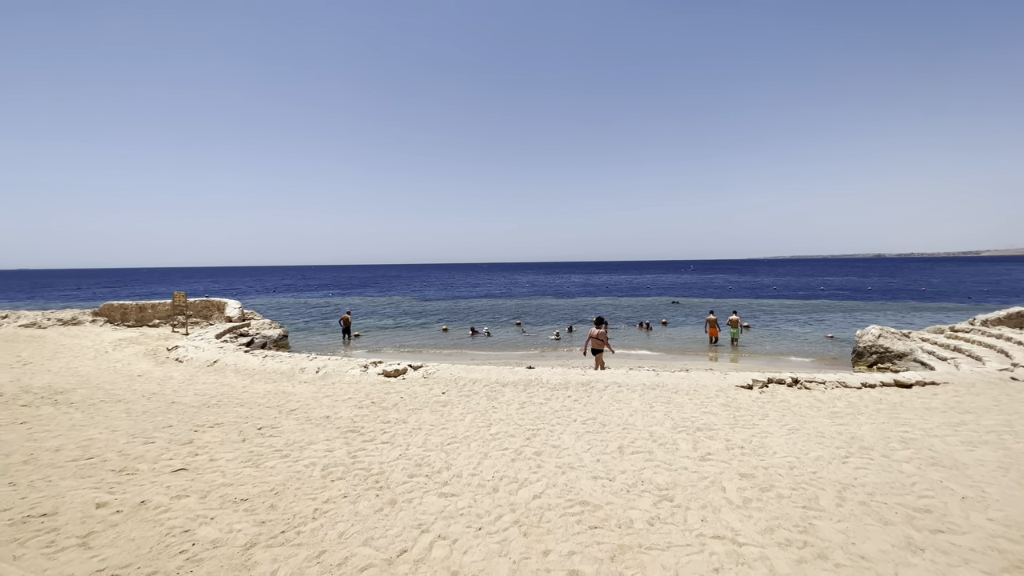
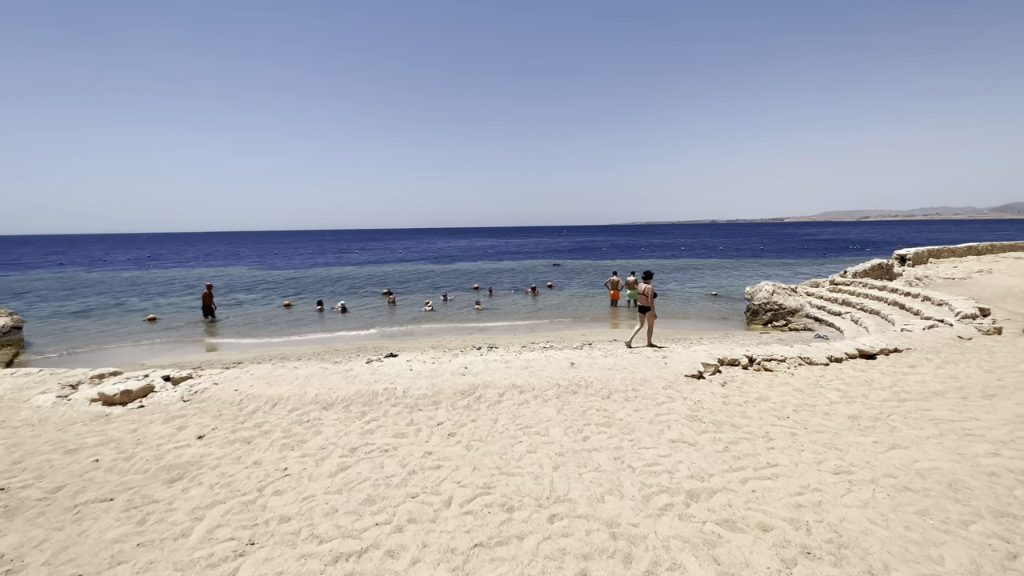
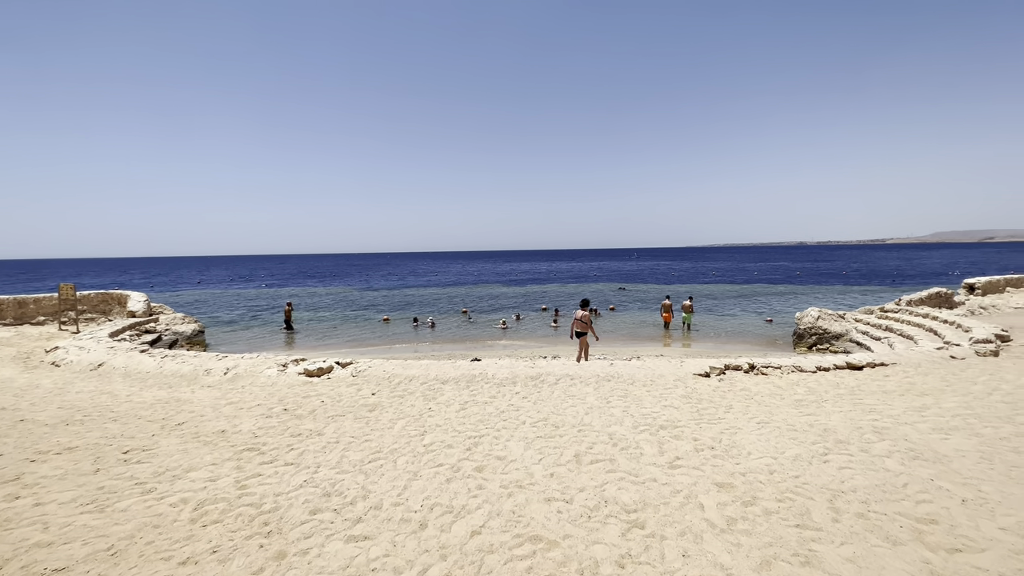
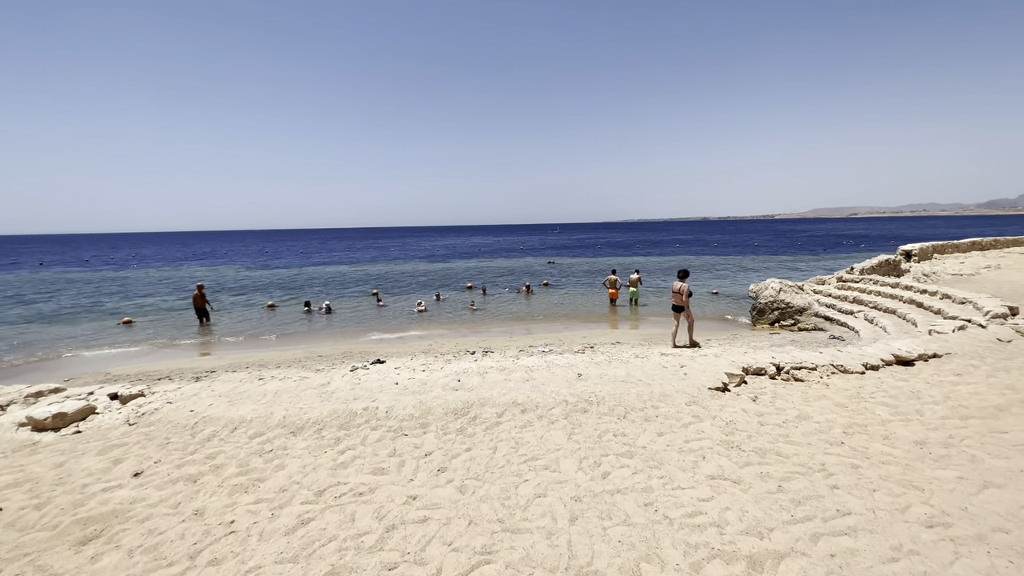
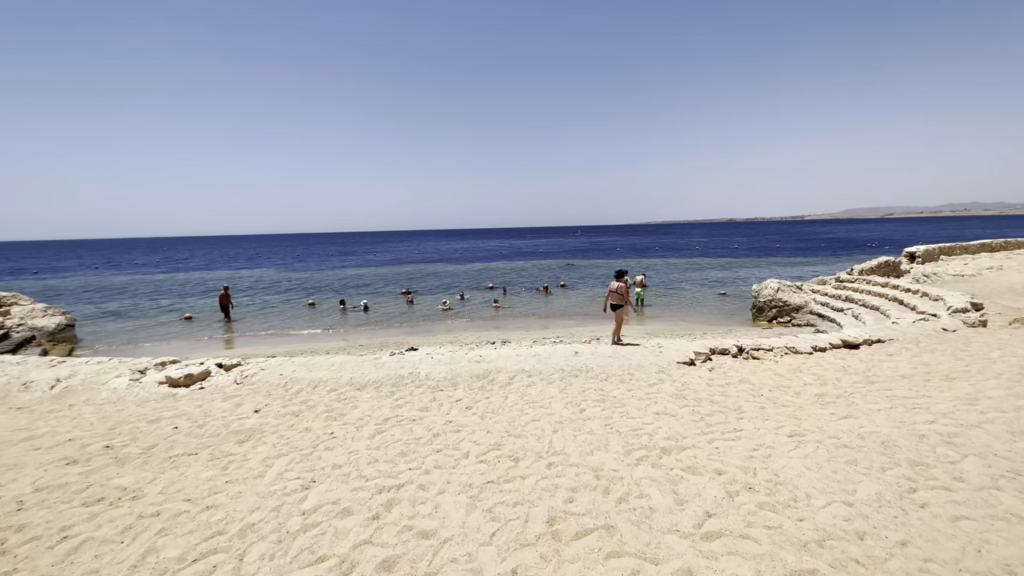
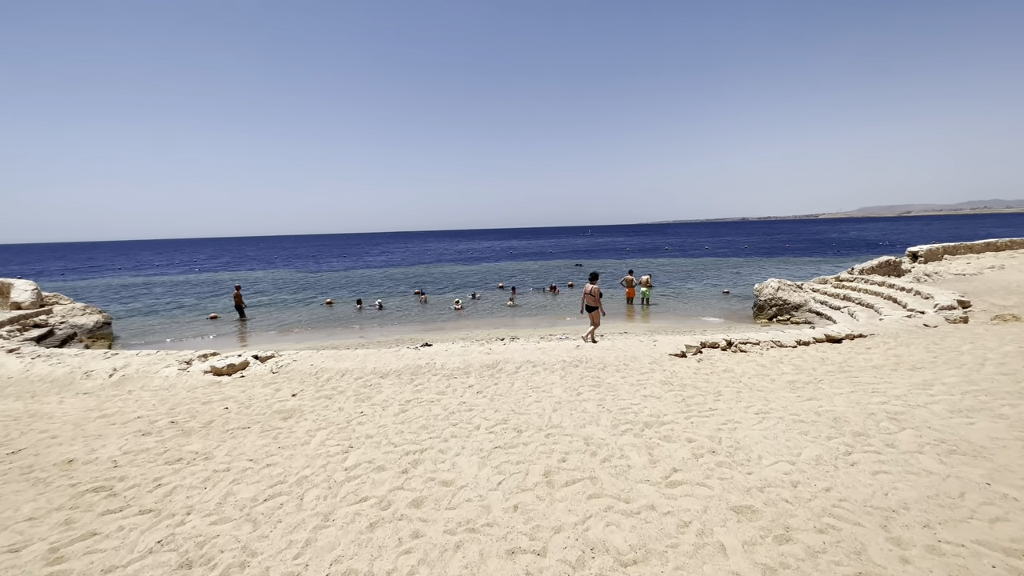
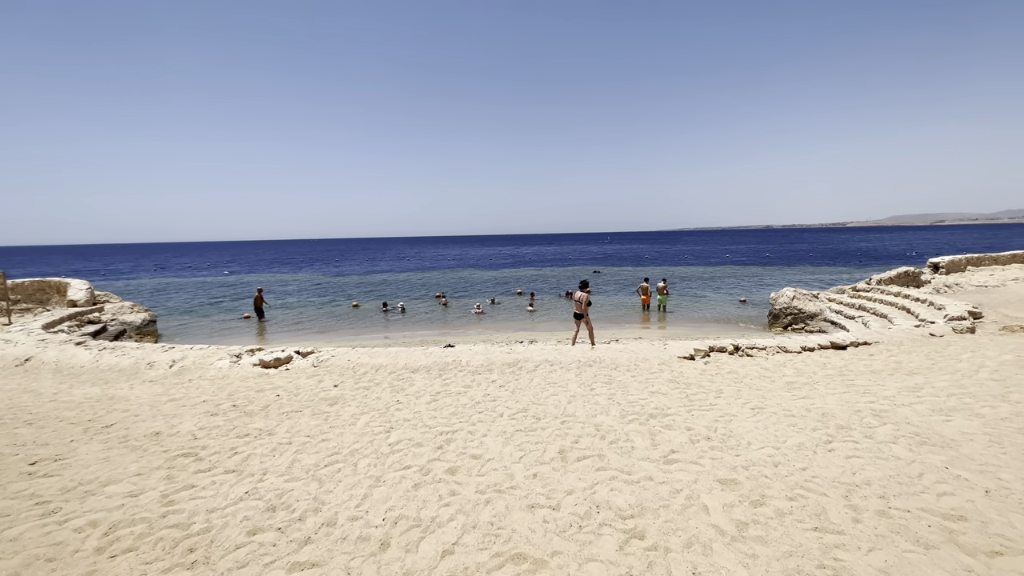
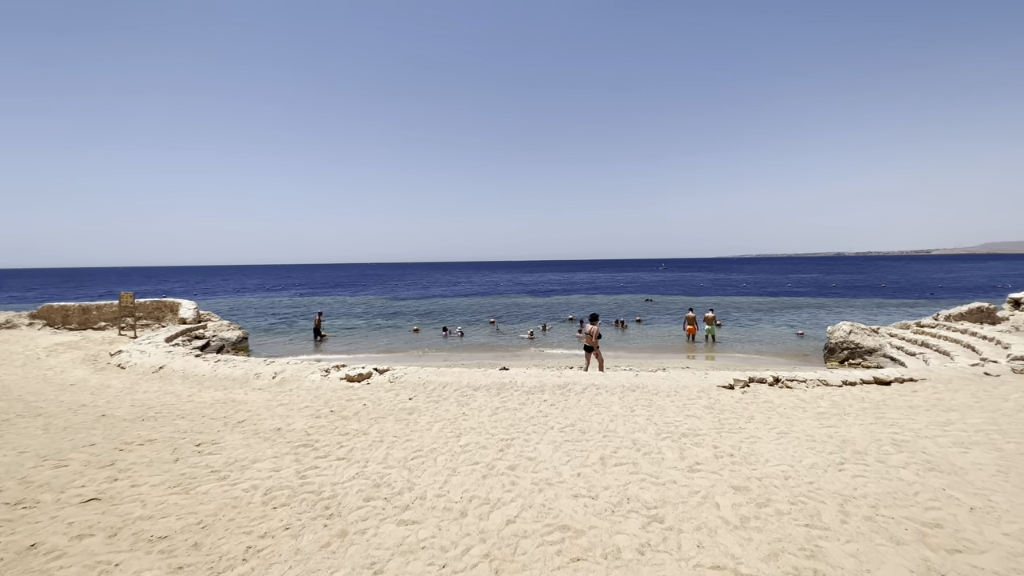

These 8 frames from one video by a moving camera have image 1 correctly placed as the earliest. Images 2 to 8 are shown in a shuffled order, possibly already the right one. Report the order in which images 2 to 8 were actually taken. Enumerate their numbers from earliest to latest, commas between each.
8, 3, 7, 6, 5, 2, 4
